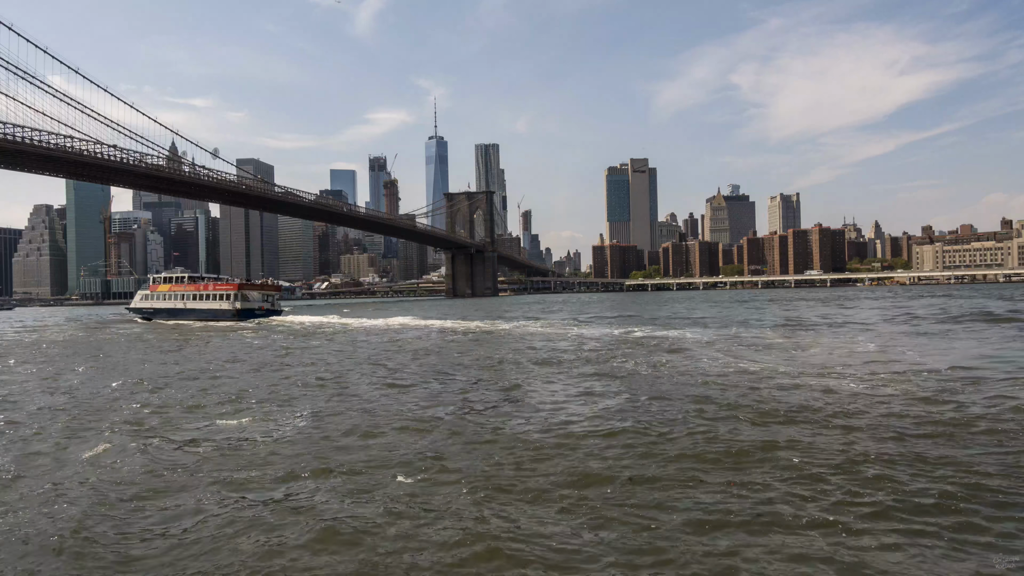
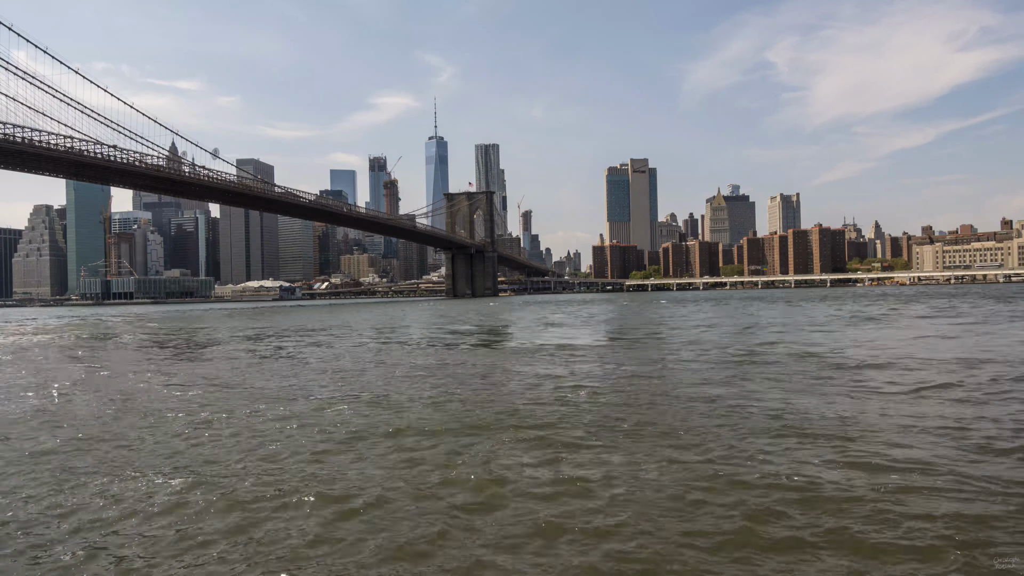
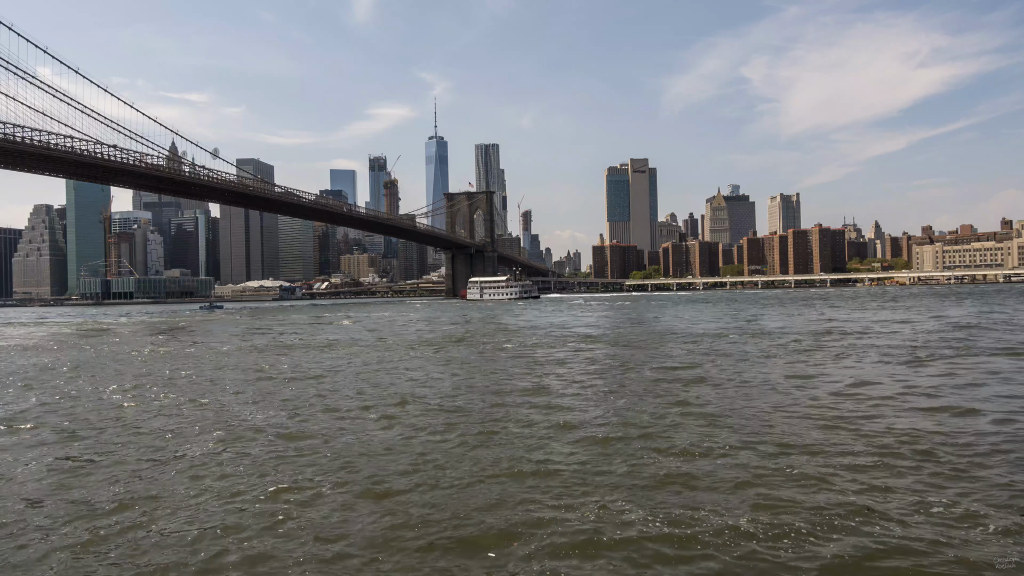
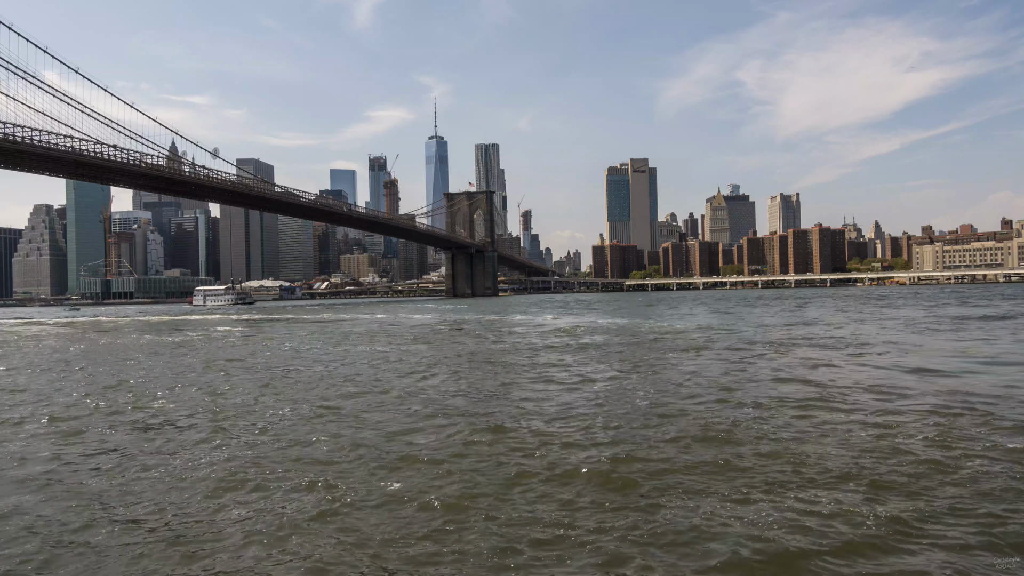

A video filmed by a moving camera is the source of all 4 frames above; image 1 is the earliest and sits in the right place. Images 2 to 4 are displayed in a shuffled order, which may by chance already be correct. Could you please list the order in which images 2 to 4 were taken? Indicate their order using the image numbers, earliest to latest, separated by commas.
4, 3, 2
